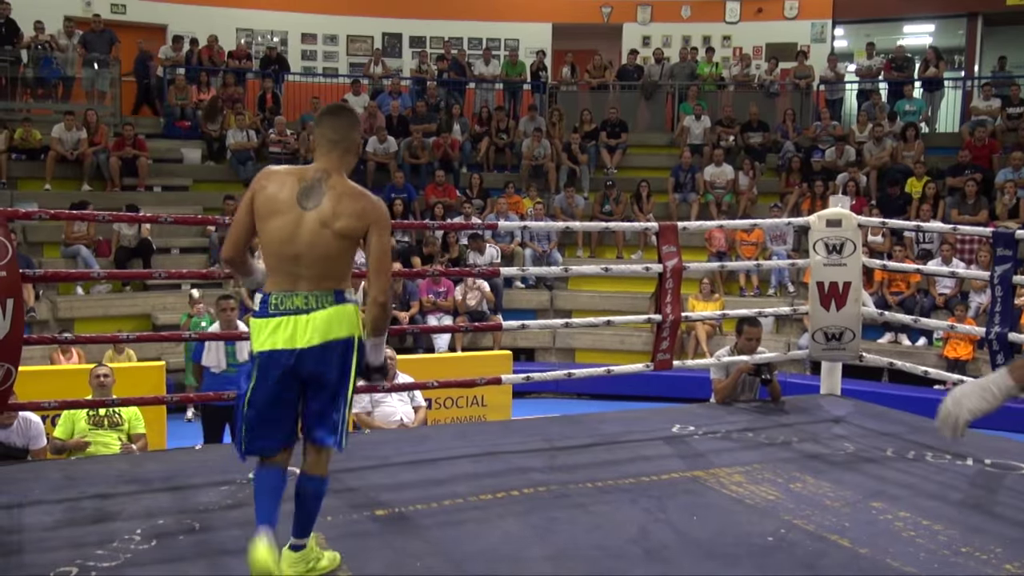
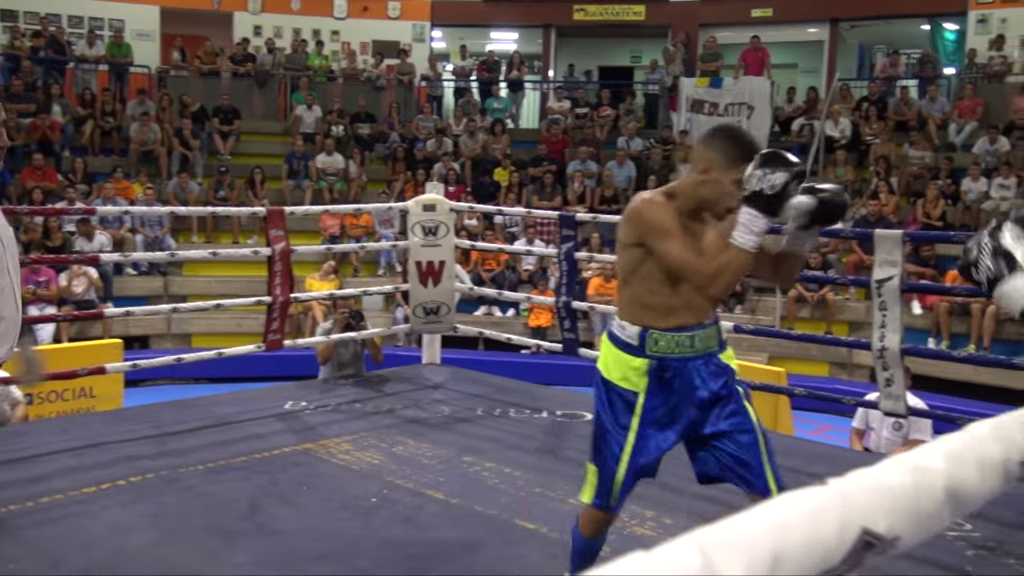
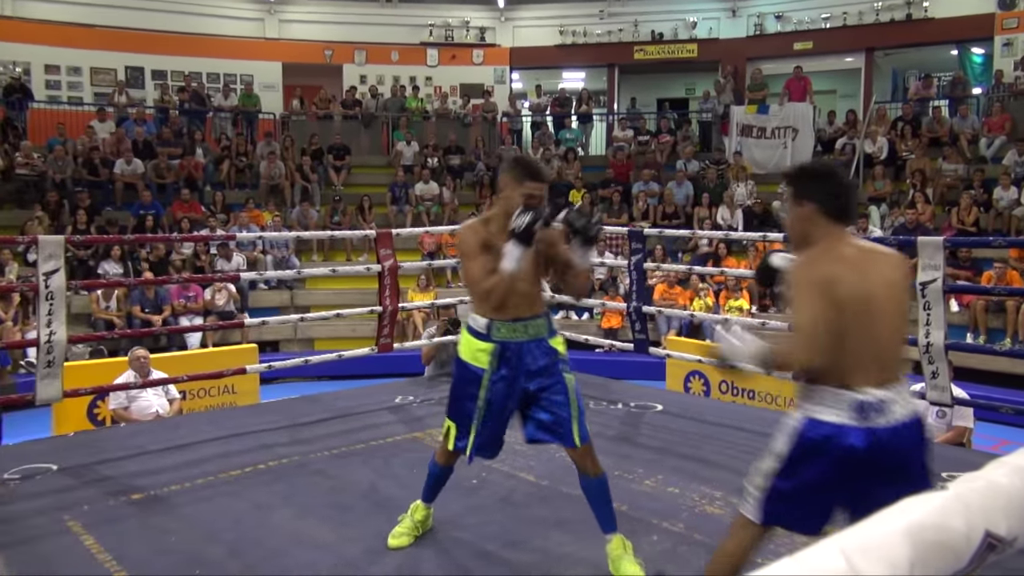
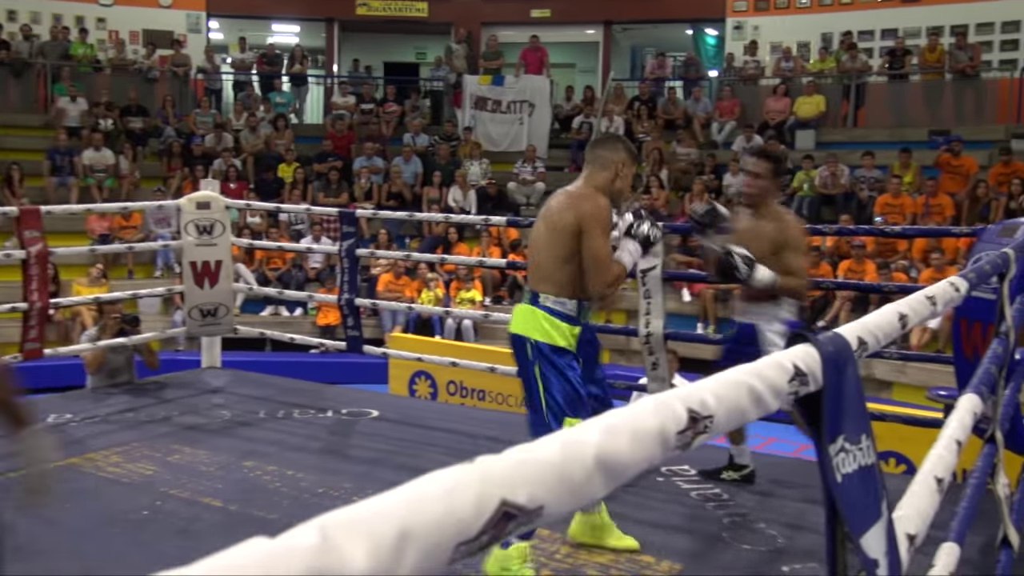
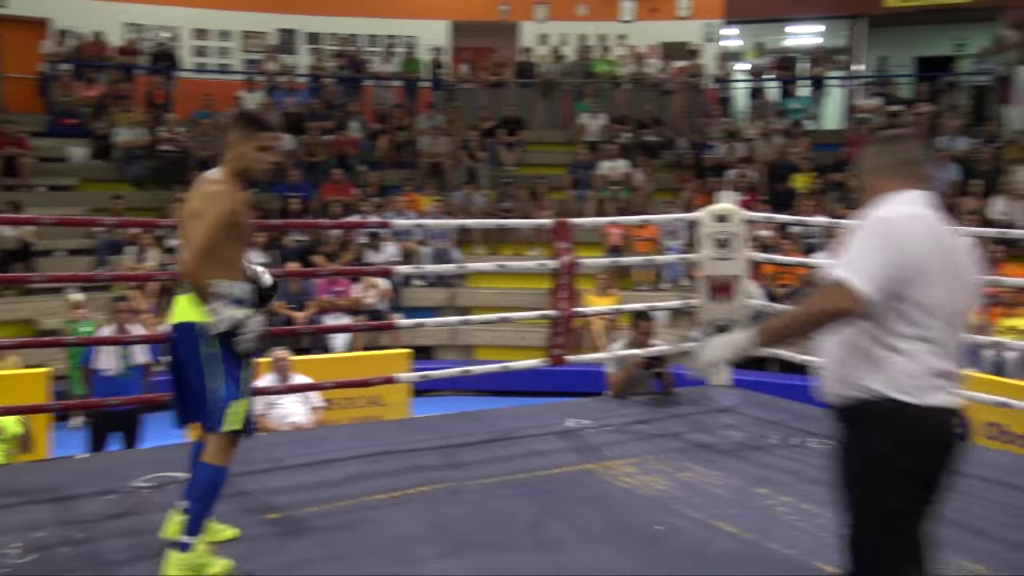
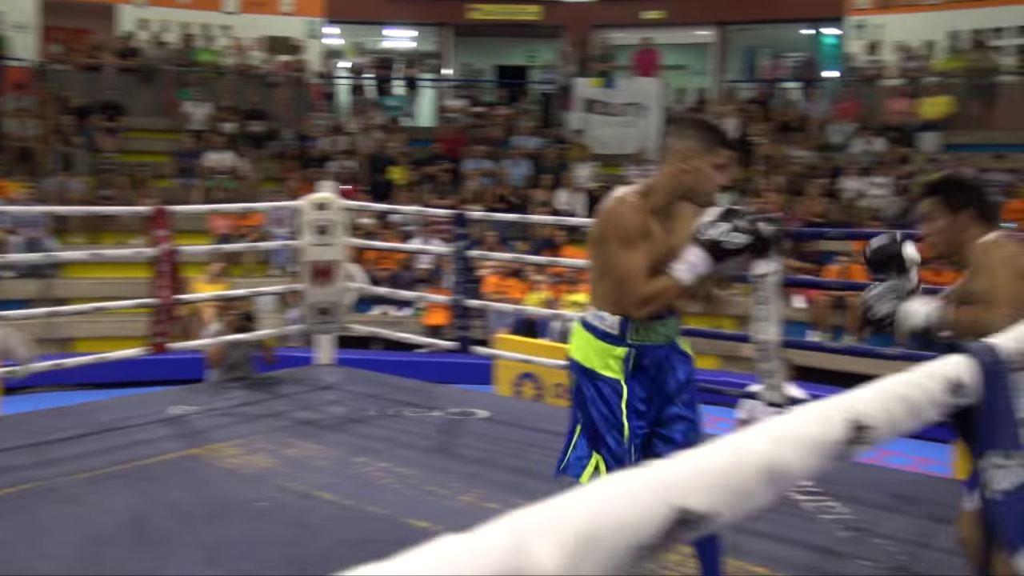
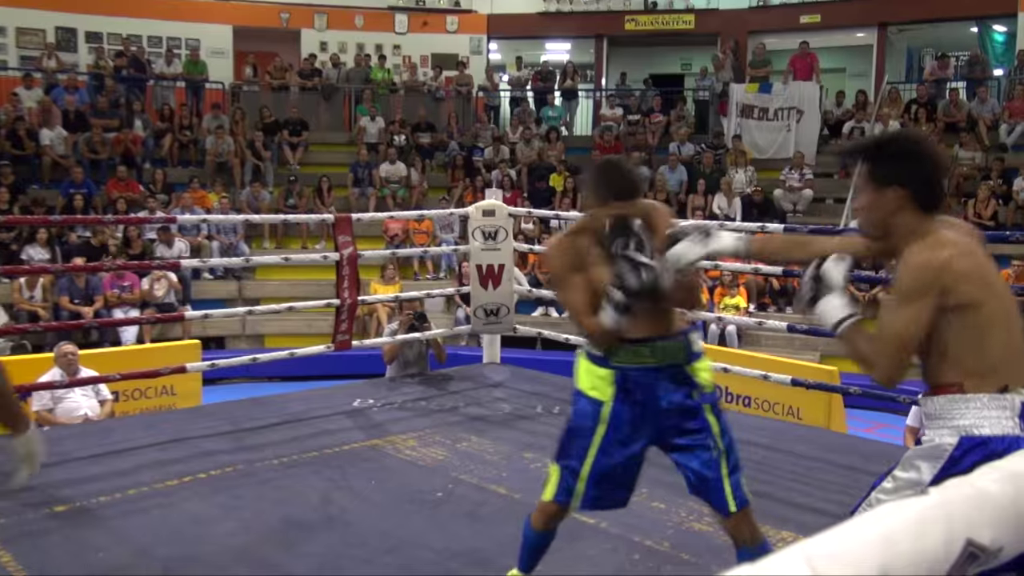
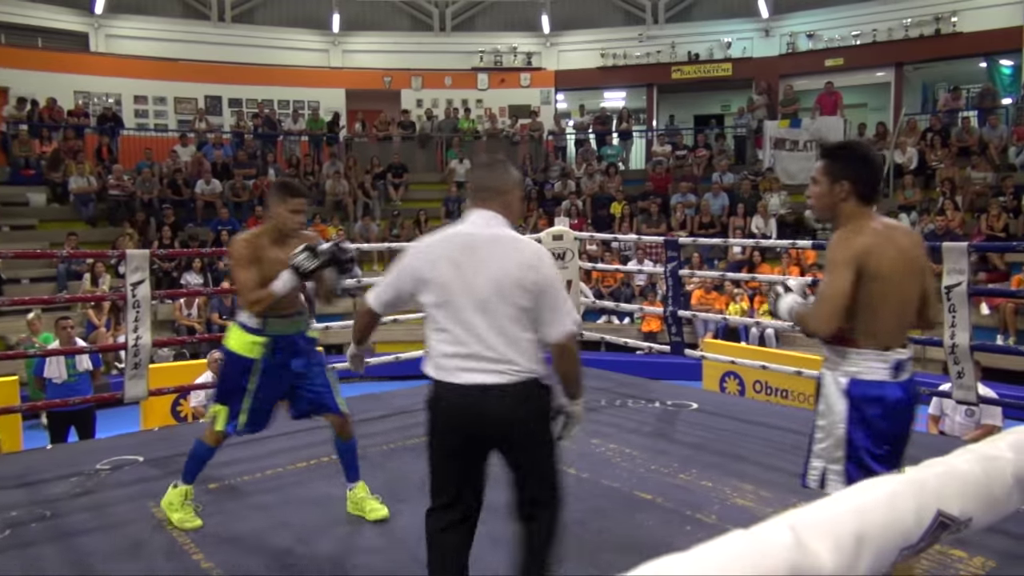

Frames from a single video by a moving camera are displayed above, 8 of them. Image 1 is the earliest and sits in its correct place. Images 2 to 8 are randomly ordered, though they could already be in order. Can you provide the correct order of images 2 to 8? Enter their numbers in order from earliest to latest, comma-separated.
5, 8, 3, 7, 2, 6, 4
